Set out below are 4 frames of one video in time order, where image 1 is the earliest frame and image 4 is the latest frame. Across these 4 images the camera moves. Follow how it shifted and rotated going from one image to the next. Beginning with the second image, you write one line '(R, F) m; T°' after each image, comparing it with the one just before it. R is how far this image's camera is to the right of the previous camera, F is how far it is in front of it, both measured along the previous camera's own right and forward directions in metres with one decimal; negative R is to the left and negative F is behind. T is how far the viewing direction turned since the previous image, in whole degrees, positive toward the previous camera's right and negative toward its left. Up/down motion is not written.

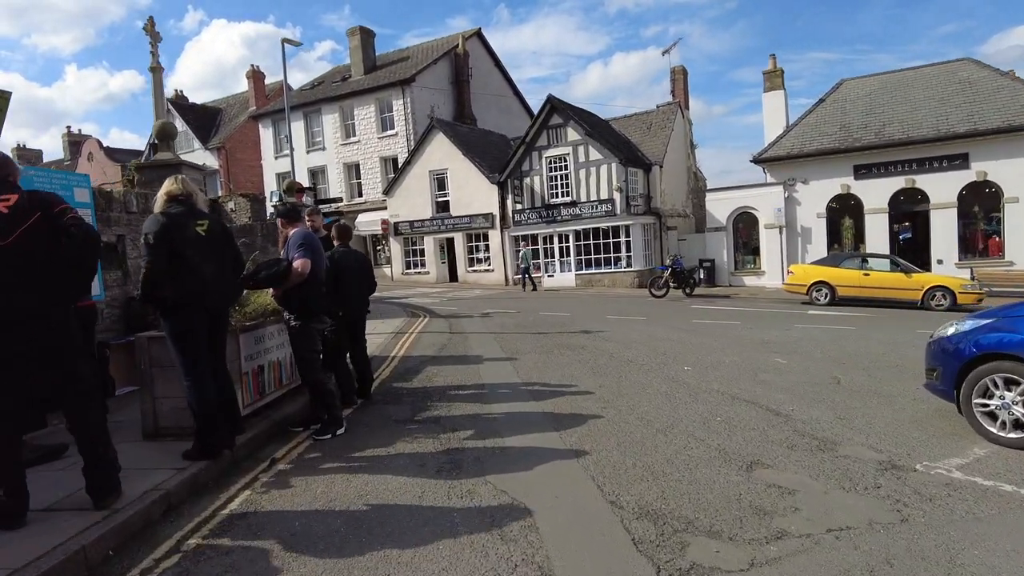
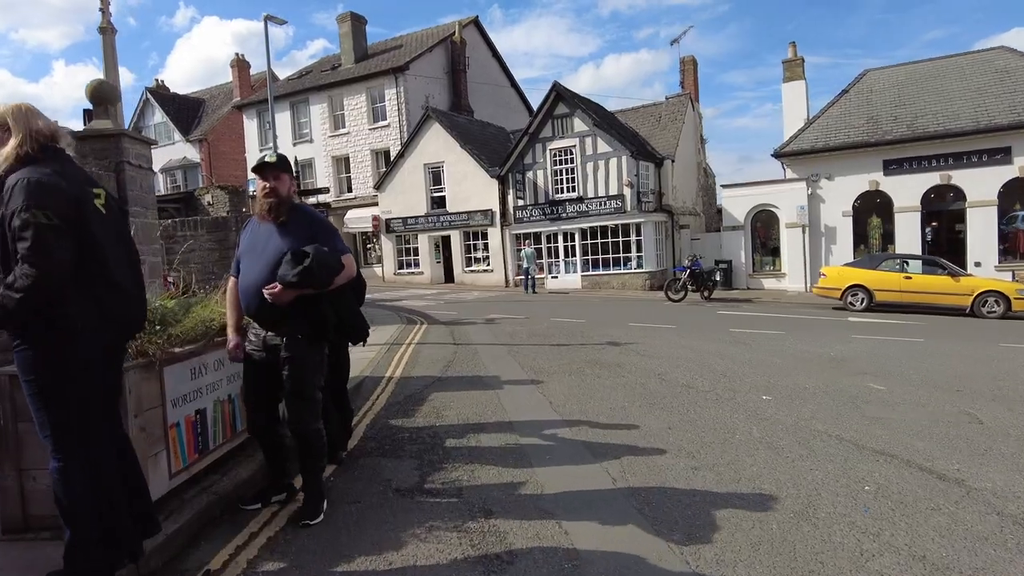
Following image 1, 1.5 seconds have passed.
(-0.4, +2.0) m; +1°
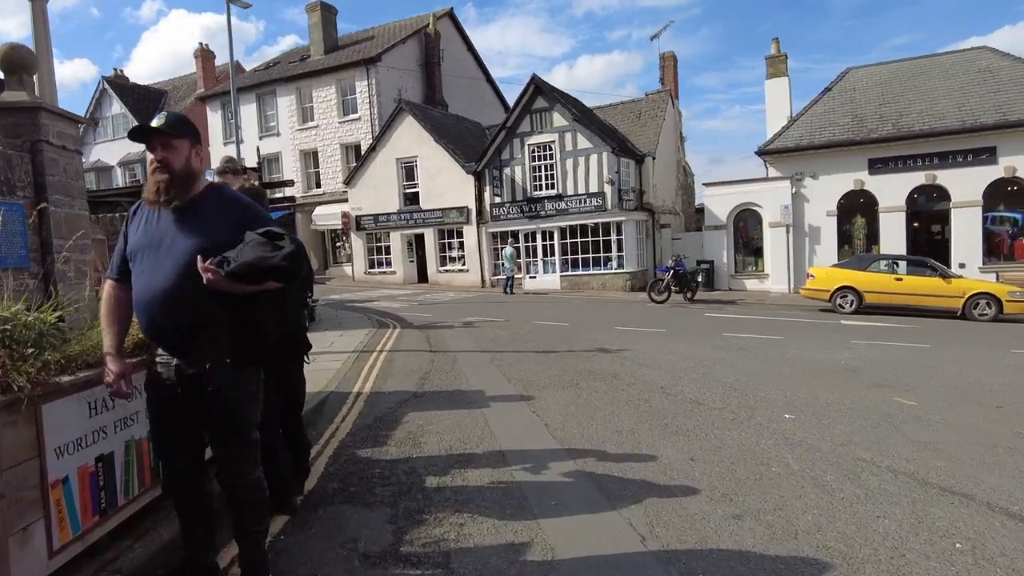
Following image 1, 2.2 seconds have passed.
(-0.2, +1.0) m; +2°
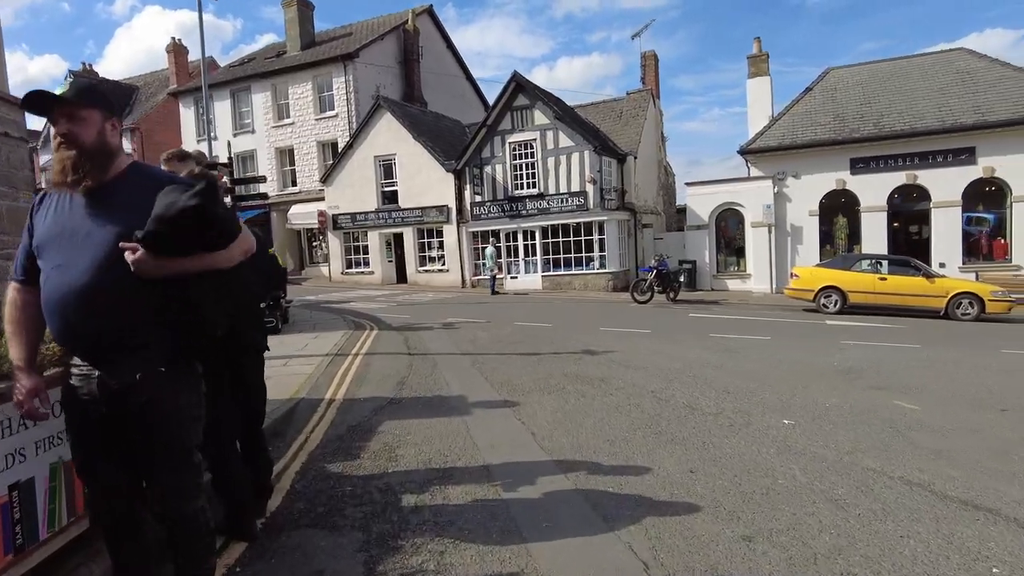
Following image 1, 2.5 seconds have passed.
(0.0, +0.4) m; +2°
